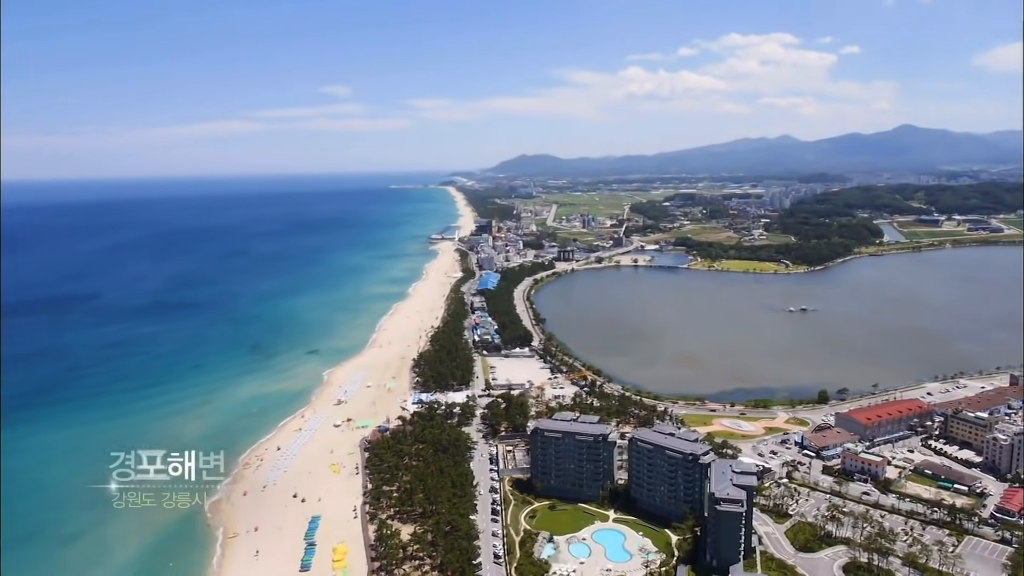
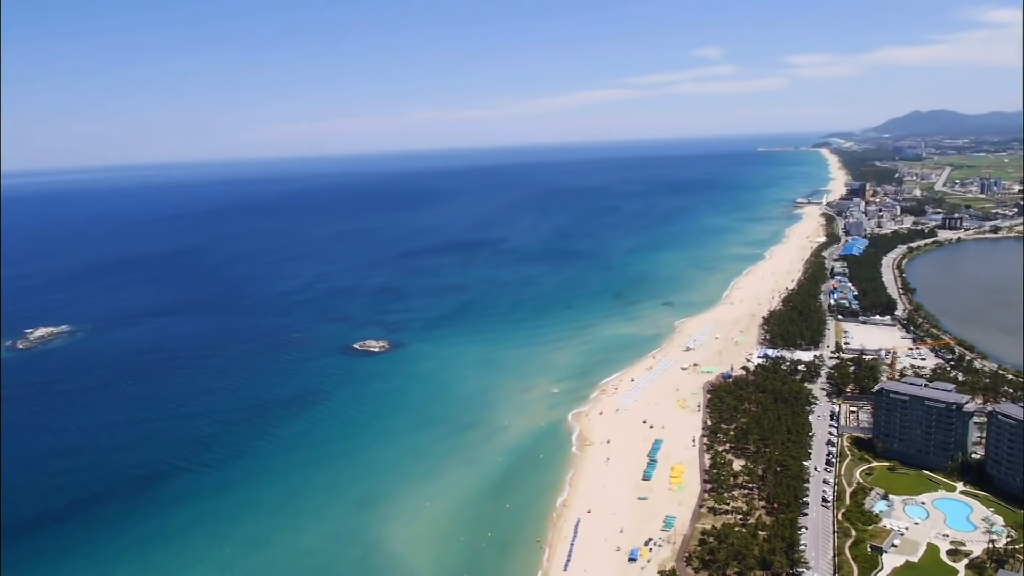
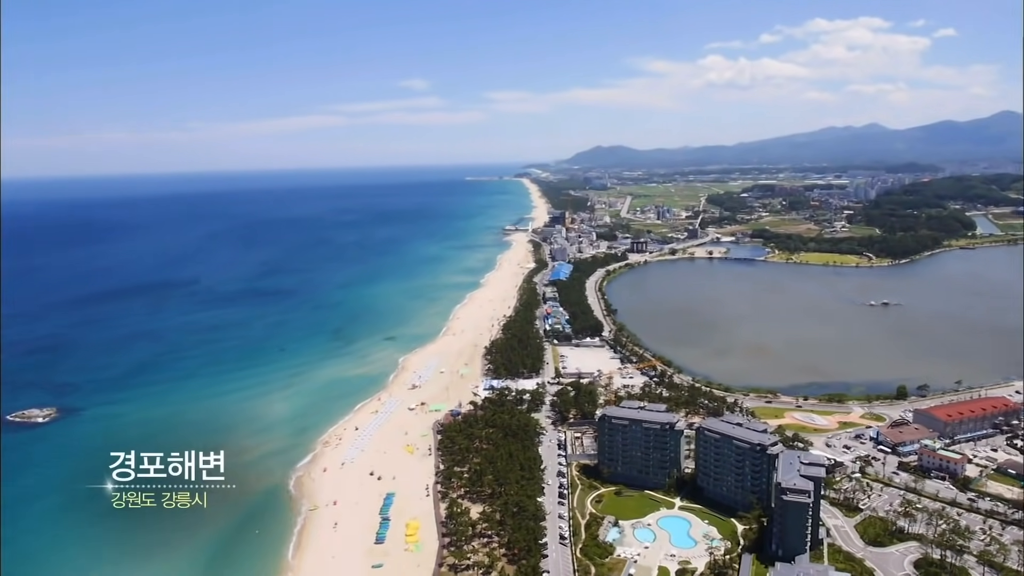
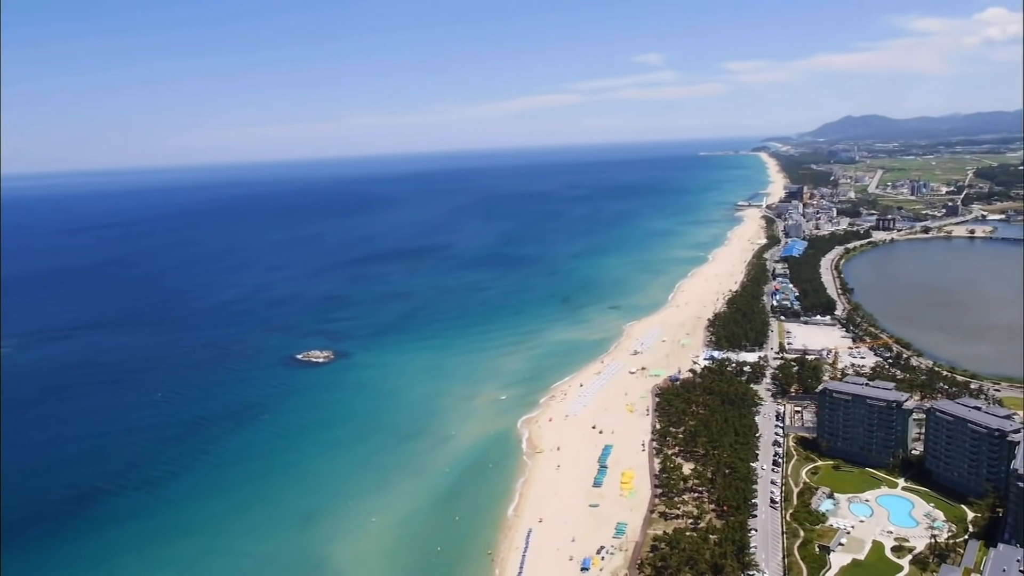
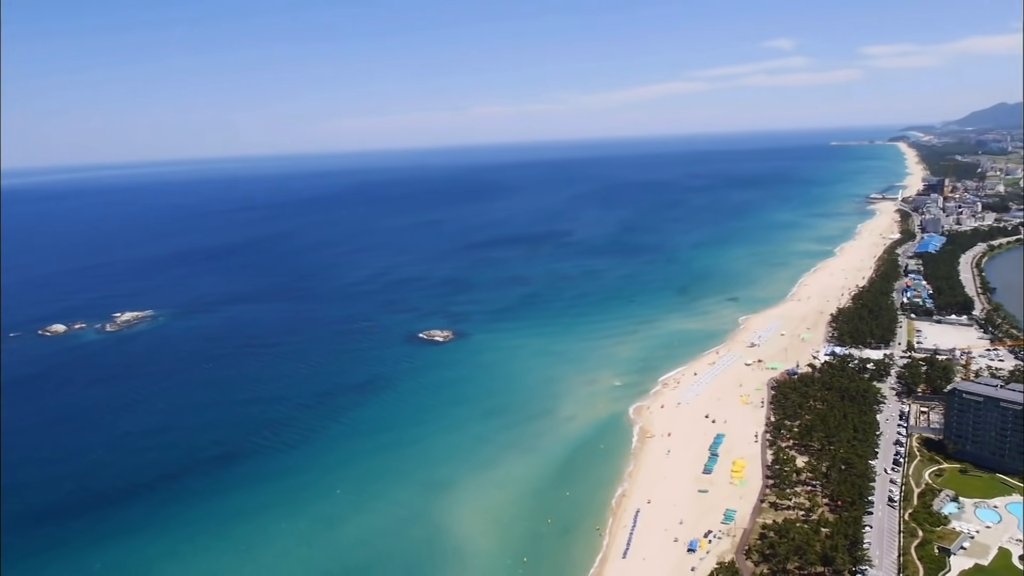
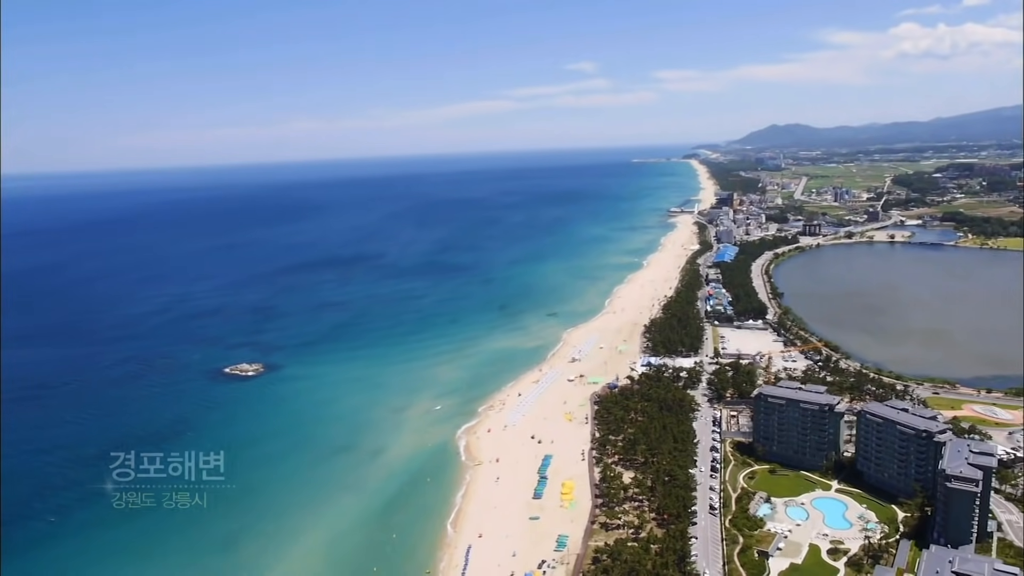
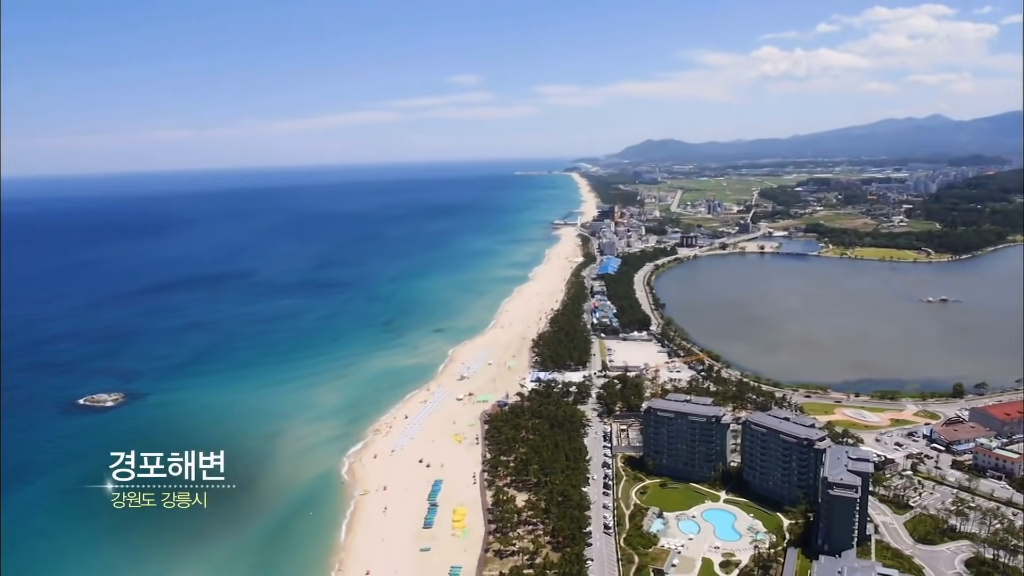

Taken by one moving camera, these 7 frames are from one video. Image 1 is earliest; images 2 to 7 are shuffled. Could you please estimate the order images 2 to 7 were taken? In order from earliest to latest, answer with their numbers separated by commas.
3, 7, 6, 4, 2, 5
